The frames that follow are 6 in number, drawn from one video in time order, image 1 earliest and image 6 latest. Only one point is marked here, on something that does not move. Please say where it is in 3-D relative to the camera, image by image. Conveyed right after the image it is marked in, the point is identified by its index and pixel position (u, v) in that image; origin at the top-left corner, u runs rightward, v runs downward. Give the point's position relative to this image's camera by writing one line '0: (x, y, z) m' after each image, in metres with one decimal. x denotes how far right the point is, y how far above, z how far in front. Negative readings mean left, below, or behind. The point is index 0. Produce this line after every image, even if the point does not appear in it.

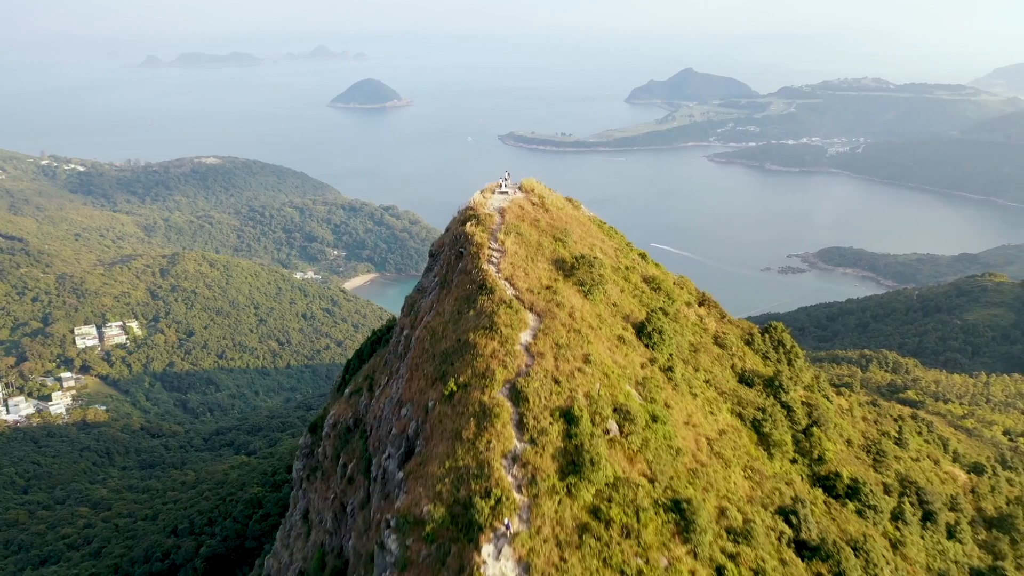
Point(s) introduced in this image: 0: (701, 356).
0: (+4.6, -1.5, +19.8) m
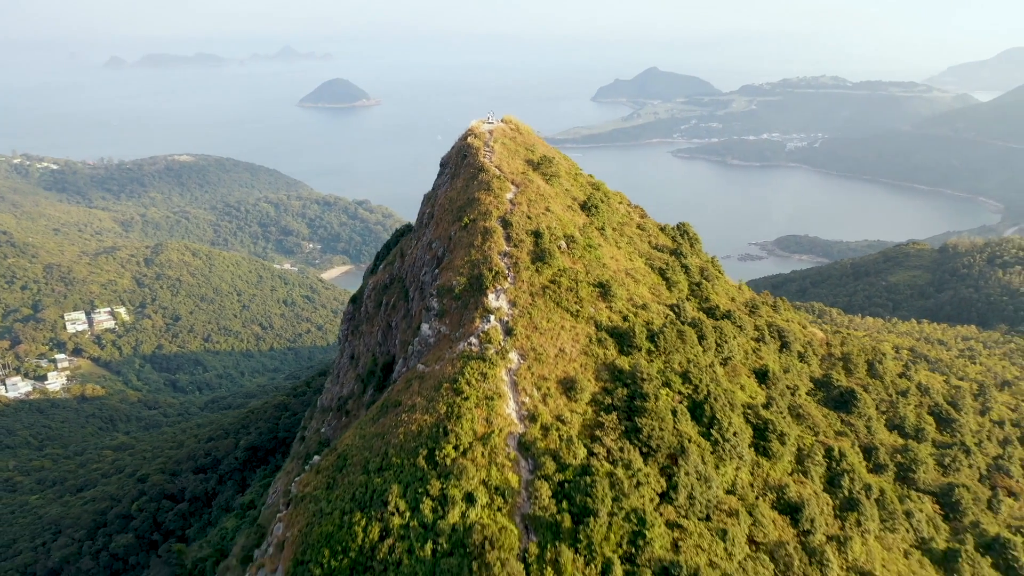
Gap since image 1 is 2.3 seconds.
0: (+4.1, +2.3, +29.3) m
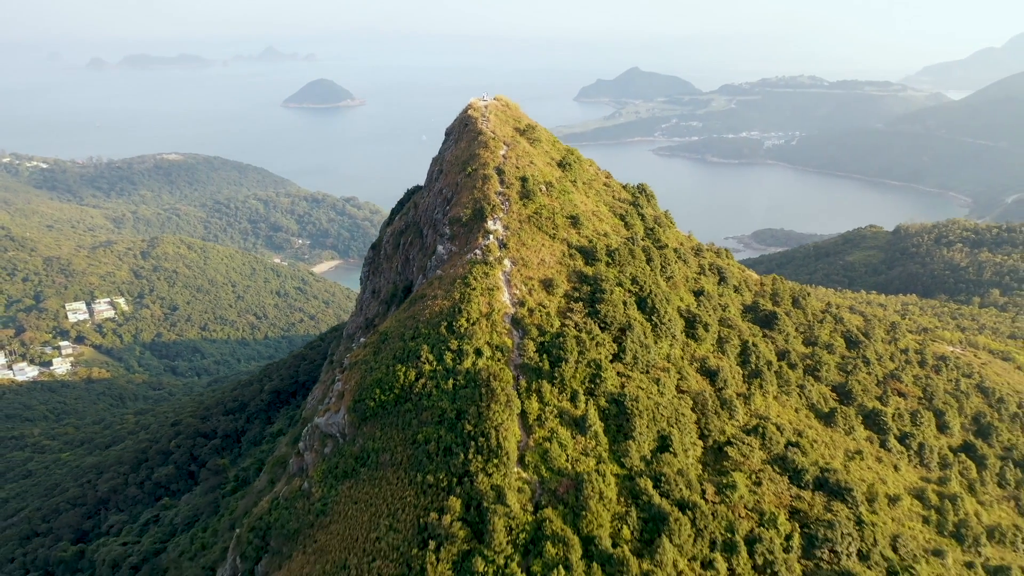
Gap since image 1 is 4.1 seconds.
0: (+3.7, +4.9, +36.7) m
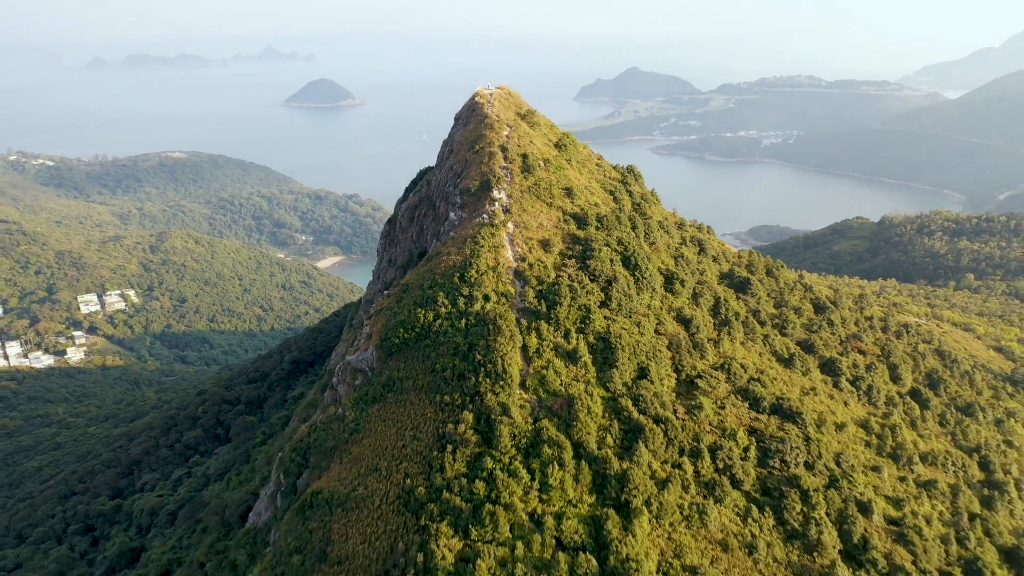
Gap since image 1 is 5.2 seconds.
0: (+3.8, +6.5, +41.2) m
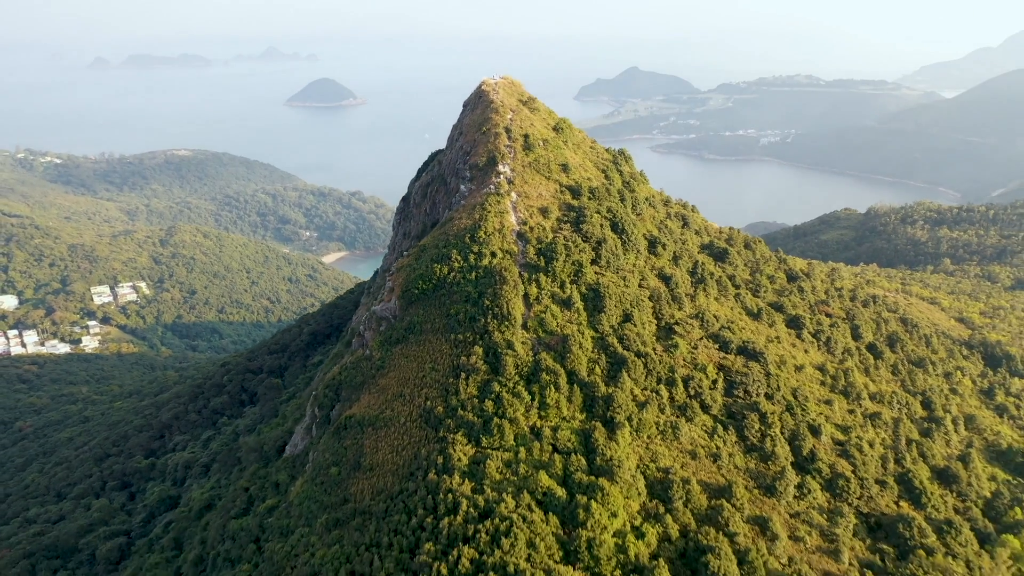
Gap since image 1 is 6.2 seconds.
0: (+4.0, +8.2, +46.0) m
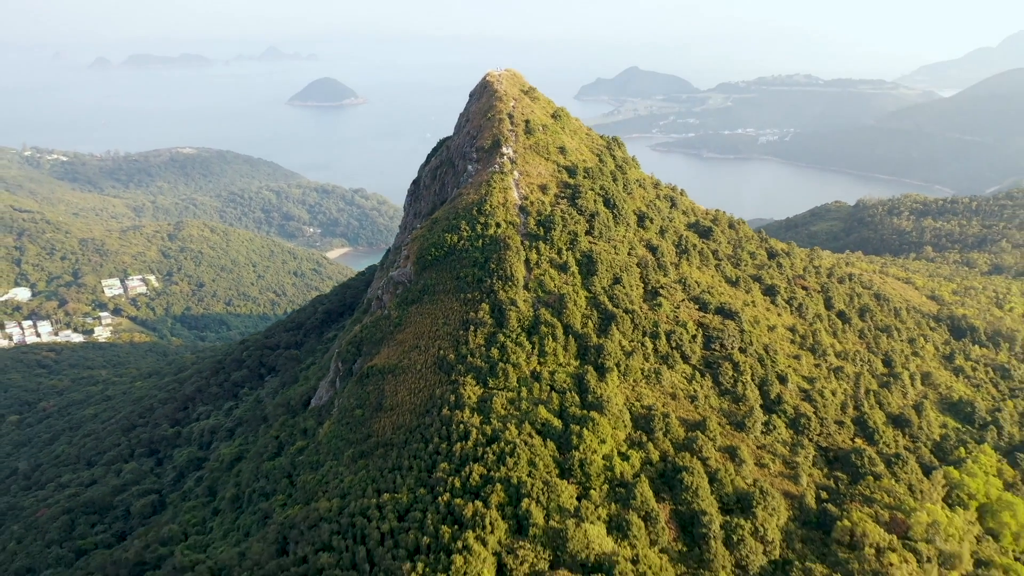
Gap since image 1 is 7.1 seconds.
0: (+4.1, +9.8, +50.2) m
